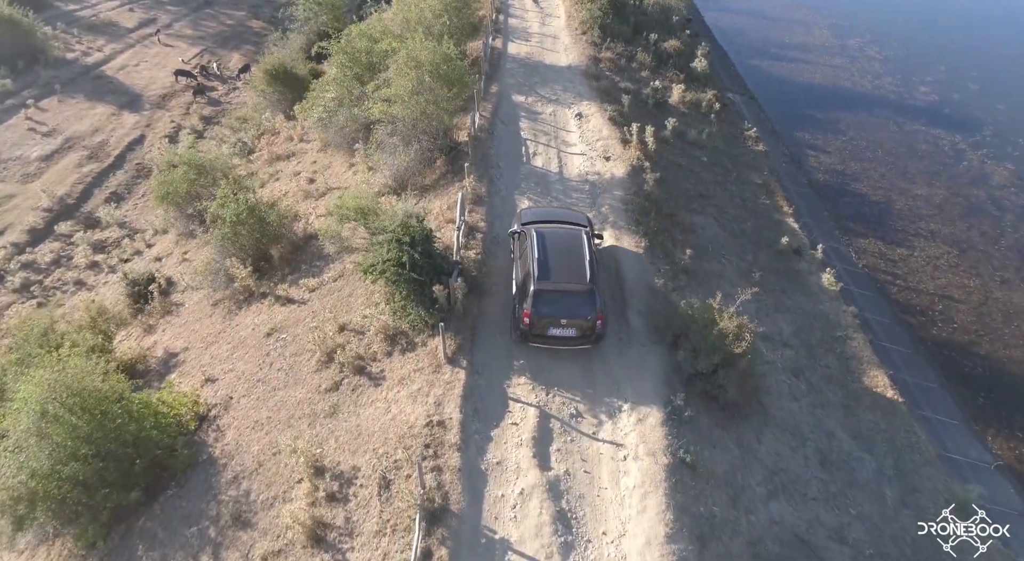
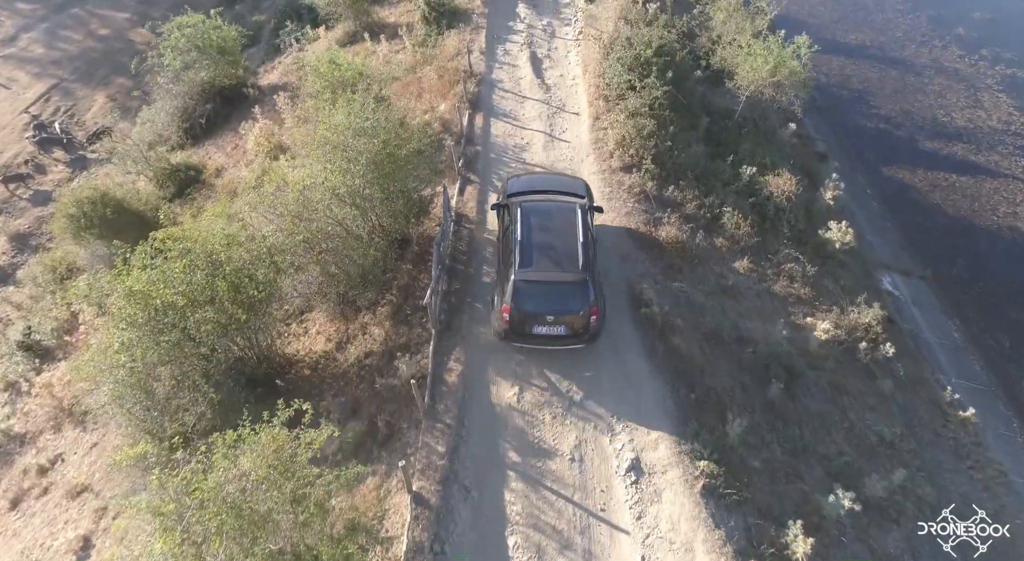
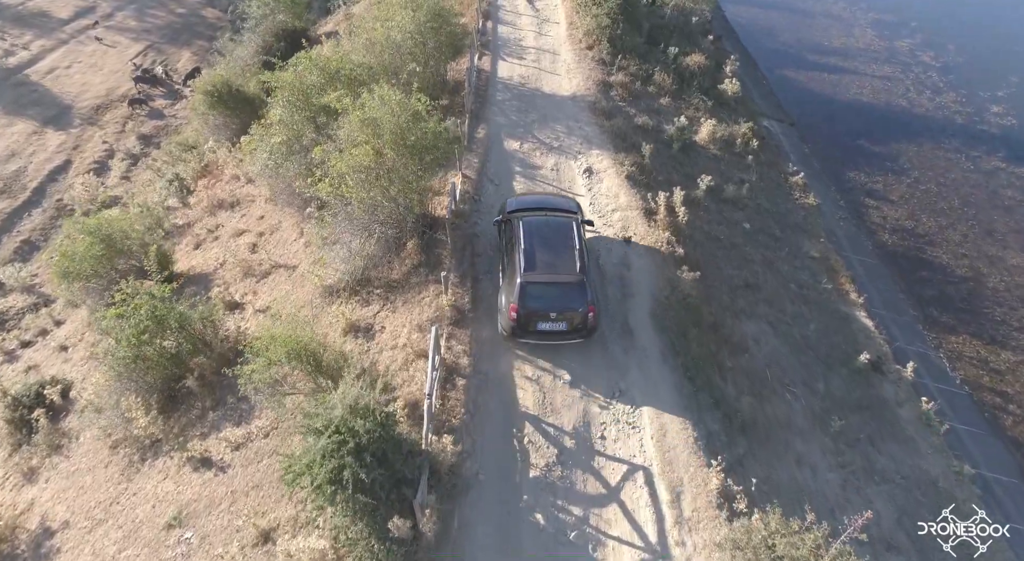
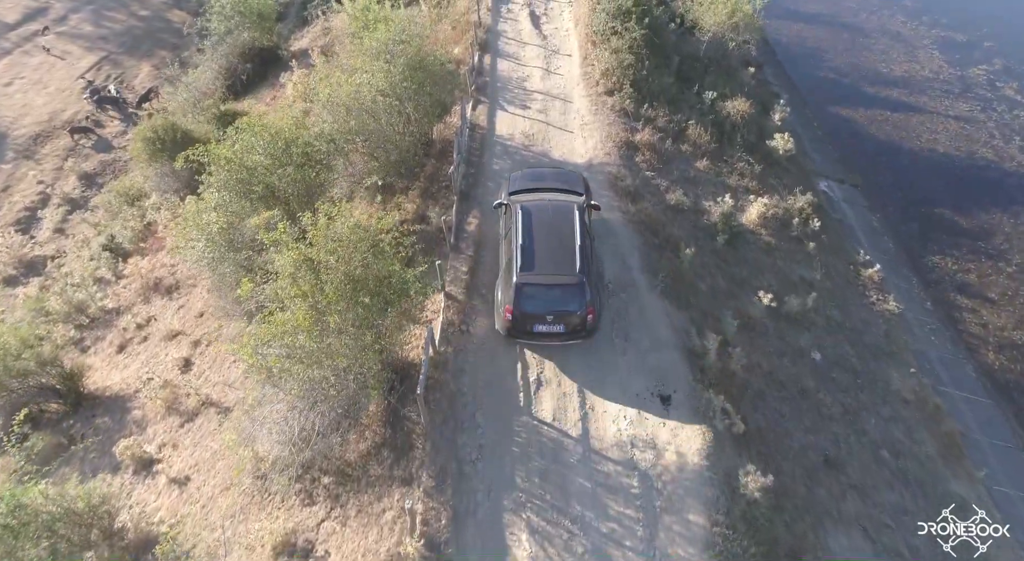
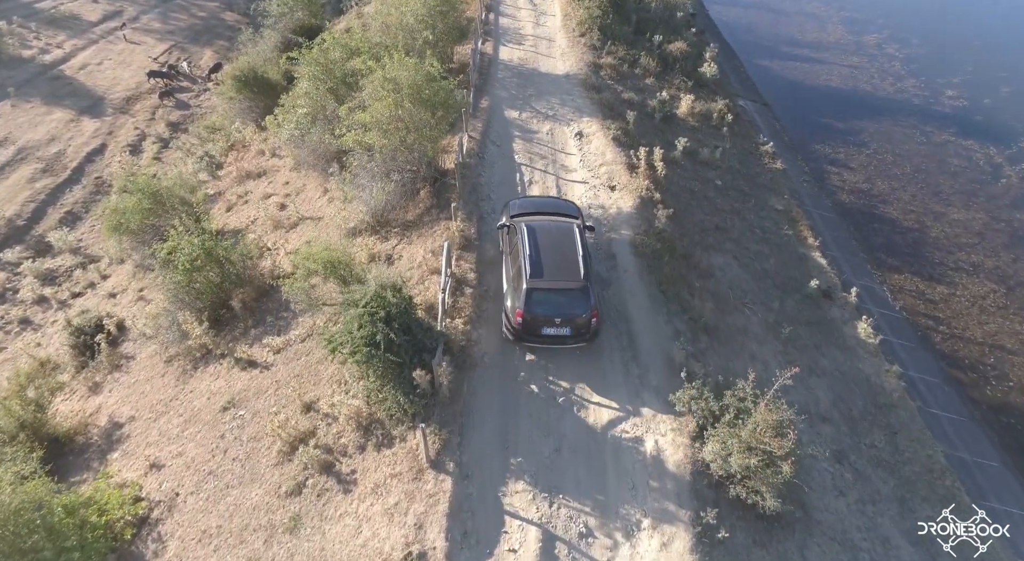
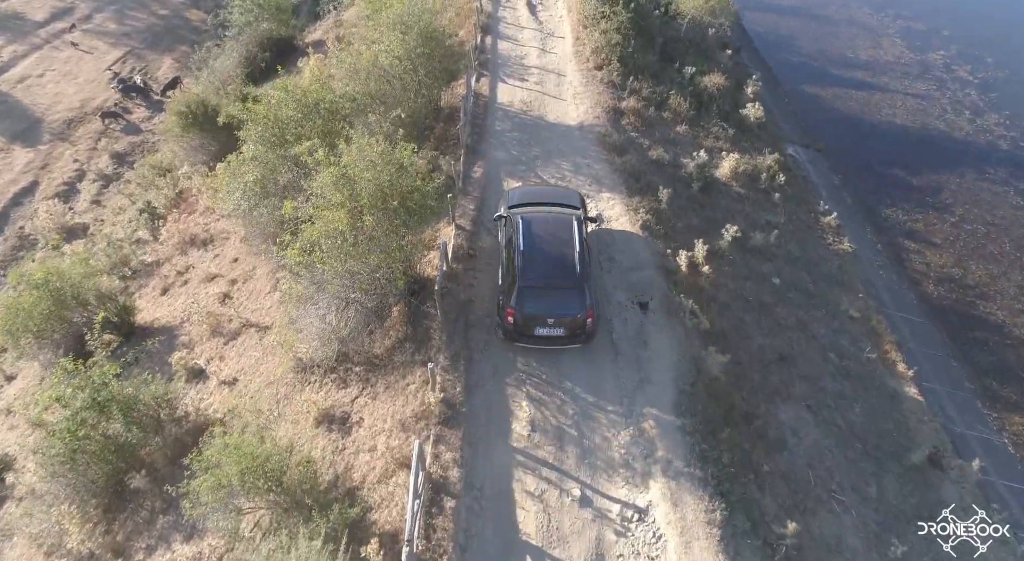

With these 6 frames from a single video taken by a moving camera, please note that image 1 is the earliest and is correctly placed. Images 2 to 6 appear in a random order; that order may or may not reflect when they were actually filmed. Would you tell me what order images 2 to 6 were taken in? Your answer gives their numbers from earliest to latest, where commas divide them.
5, 3, 6, 4, 2
